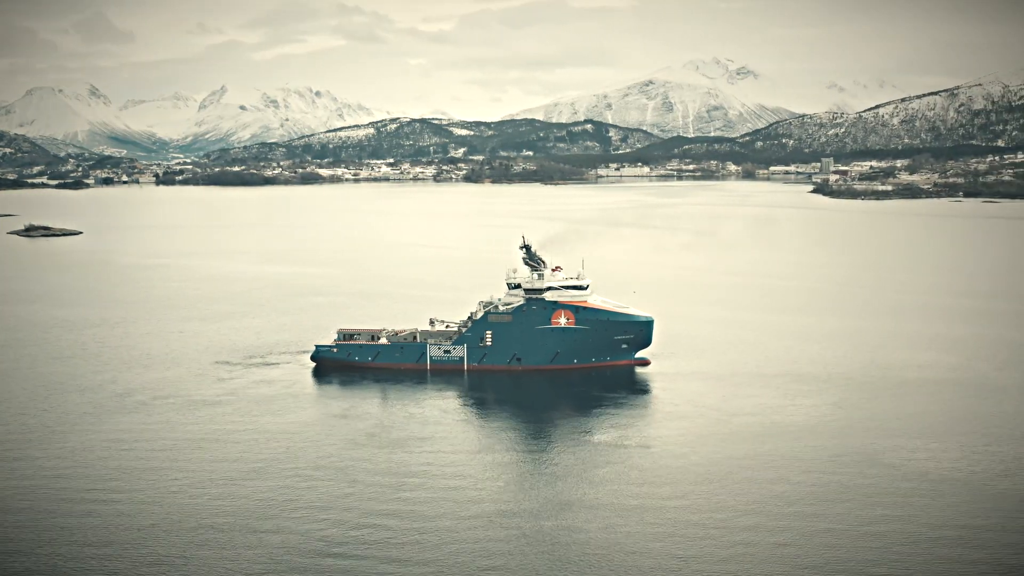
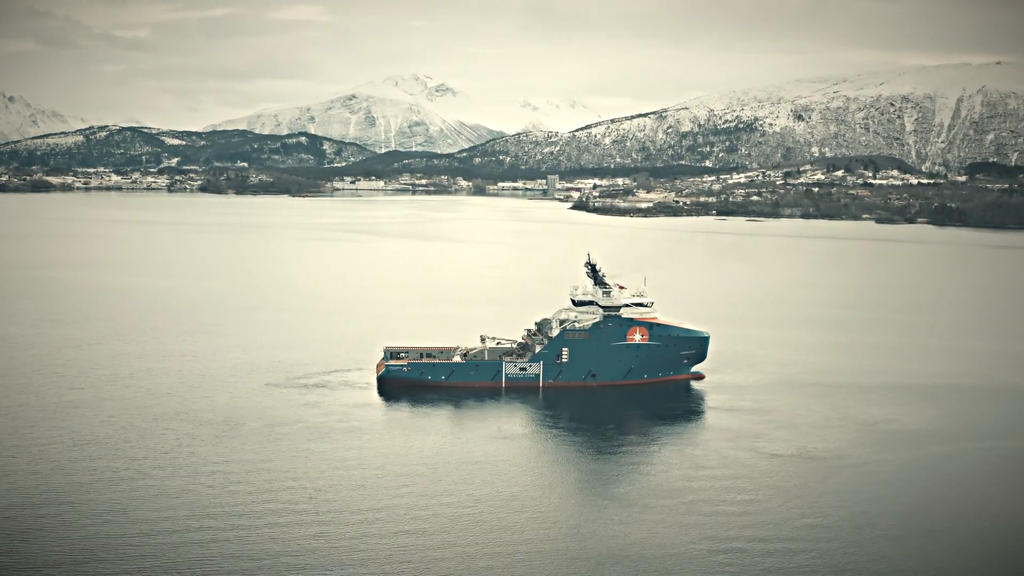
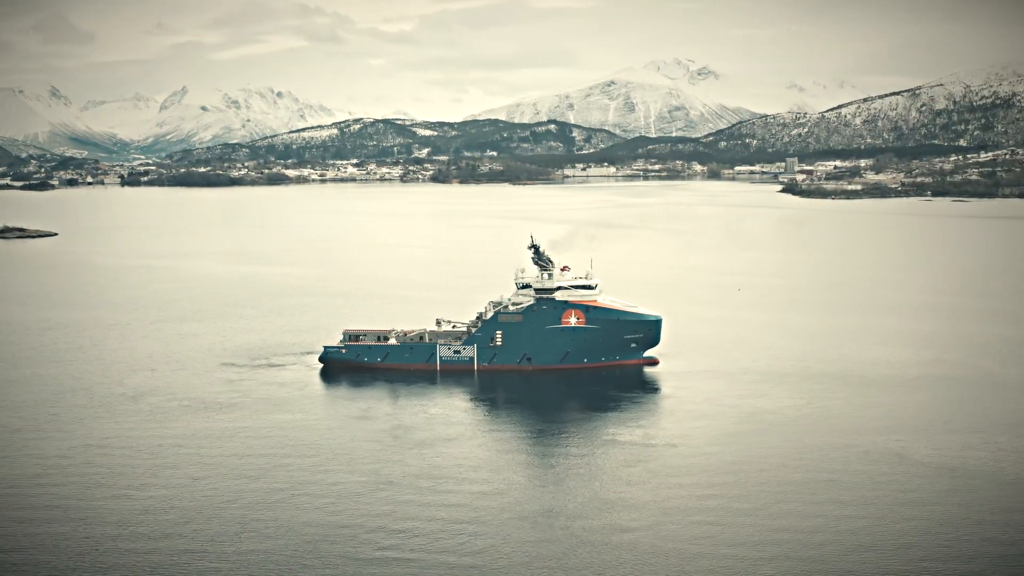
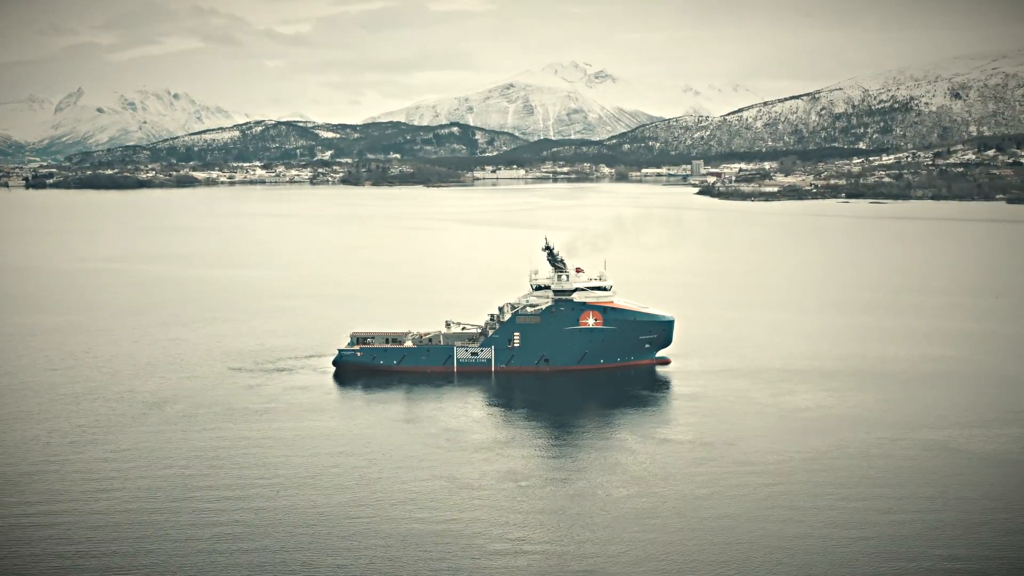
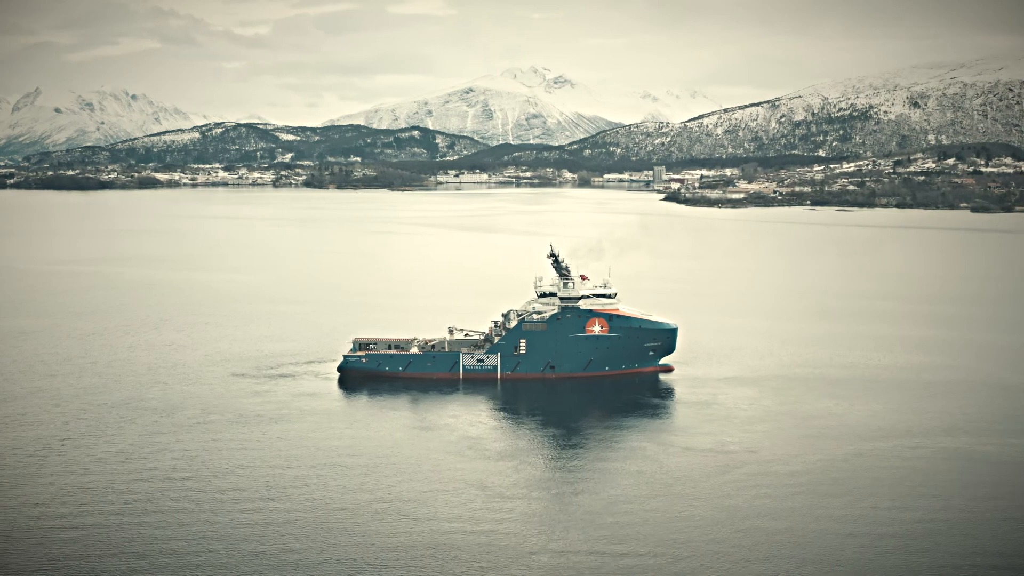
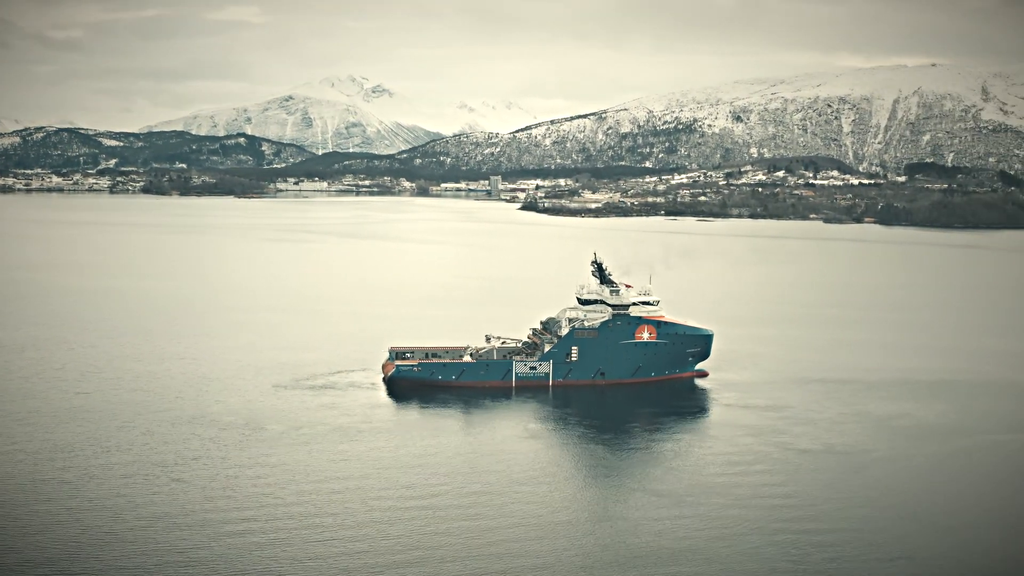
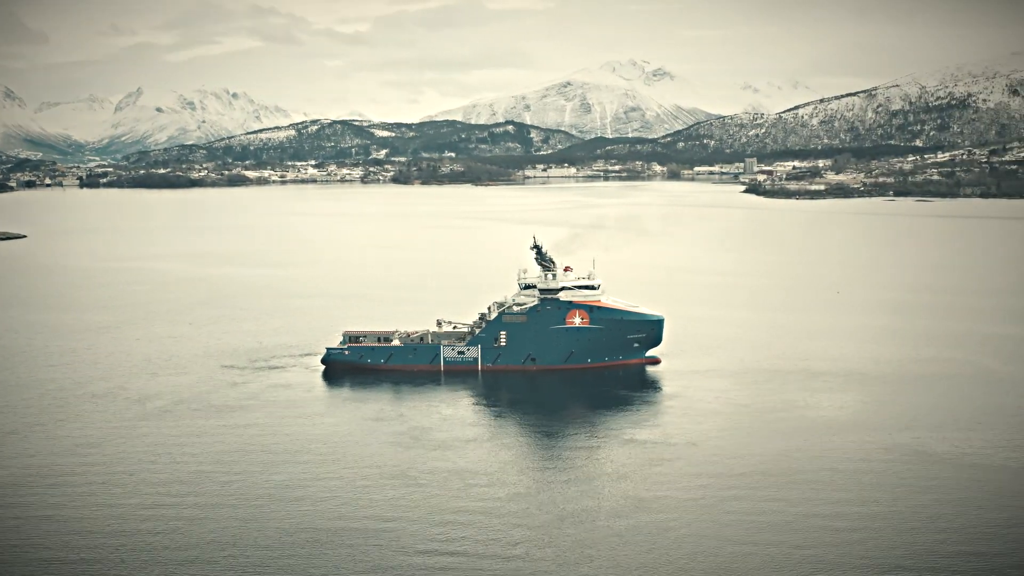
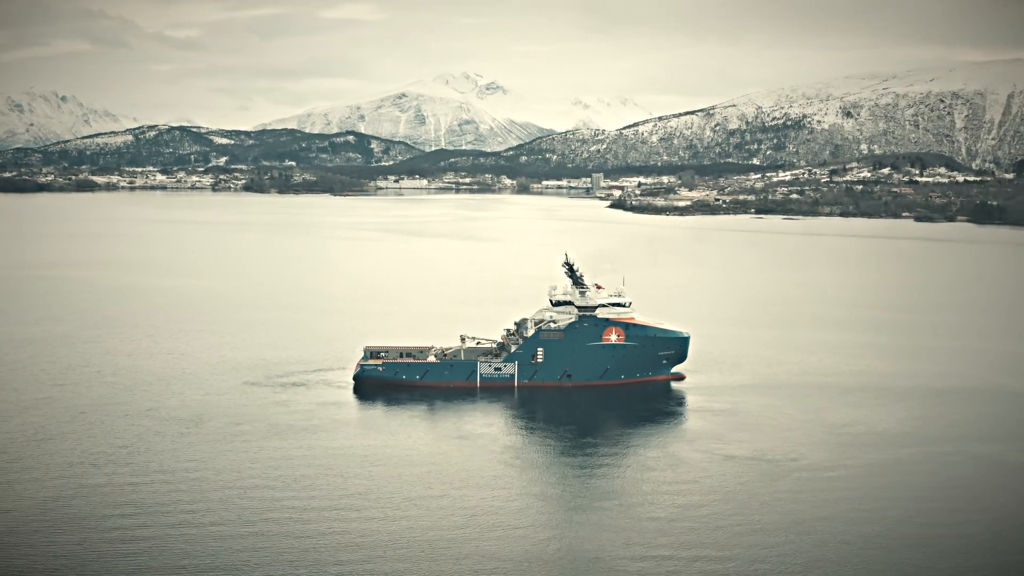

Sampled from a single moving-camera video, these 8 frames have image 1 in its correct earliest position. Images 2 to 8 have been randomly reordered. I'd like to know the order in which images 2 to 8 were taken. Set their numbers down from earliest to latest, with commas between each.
3, 7, 4, 5, 8, 2, 6
